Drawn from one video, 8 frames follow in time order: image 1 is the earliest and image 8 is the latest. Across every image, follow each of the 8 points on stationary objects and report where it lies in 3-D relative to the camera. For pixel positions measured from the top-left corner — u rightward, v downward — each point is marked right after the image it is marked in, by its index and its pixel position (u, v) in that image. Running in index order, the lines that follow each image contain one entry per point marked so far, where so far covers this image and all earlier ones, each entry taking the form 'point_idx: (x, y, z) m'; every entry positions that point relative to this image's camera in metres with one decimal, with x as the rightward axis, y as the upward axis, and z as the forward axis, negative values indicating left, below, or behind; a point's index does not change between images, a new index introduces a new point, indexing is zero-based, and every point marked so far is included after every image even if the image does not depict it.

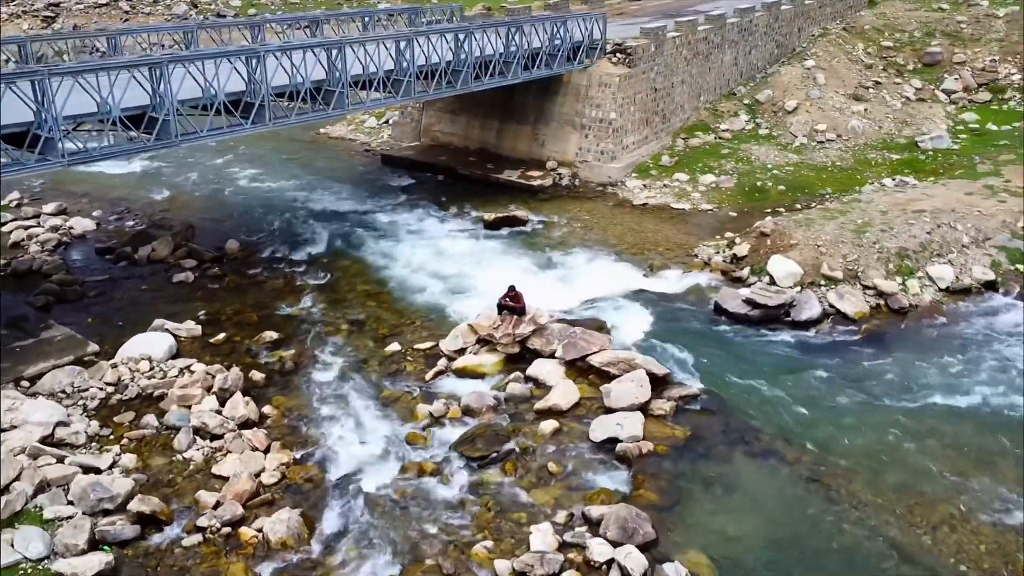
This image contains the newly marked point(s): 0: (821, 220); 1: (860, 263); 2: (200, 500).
0: (+6.4, +1.4, +16.3) m
1: (+6.6, +0.4, +14.9) m
2: (-3.9, -2.7, +10.1) m
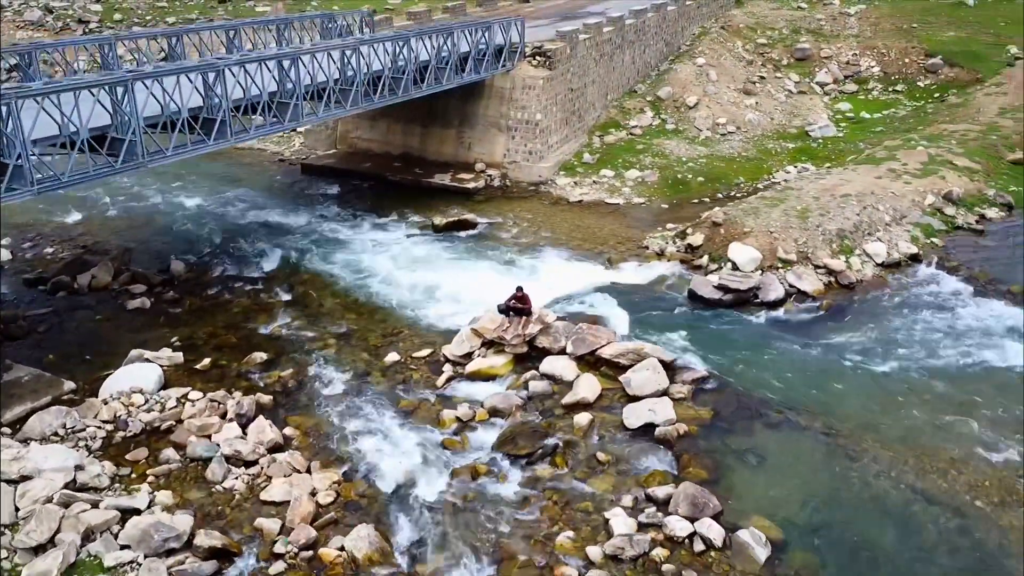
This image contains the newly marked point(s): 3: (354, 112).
0: (+5.7, +1.8, +17.8) m
1: (+6.2, +0.9, +16.5) m
2: (-3.1, -3.0, +10.0) m
3: (-3.7, +4.3, +19.1) m
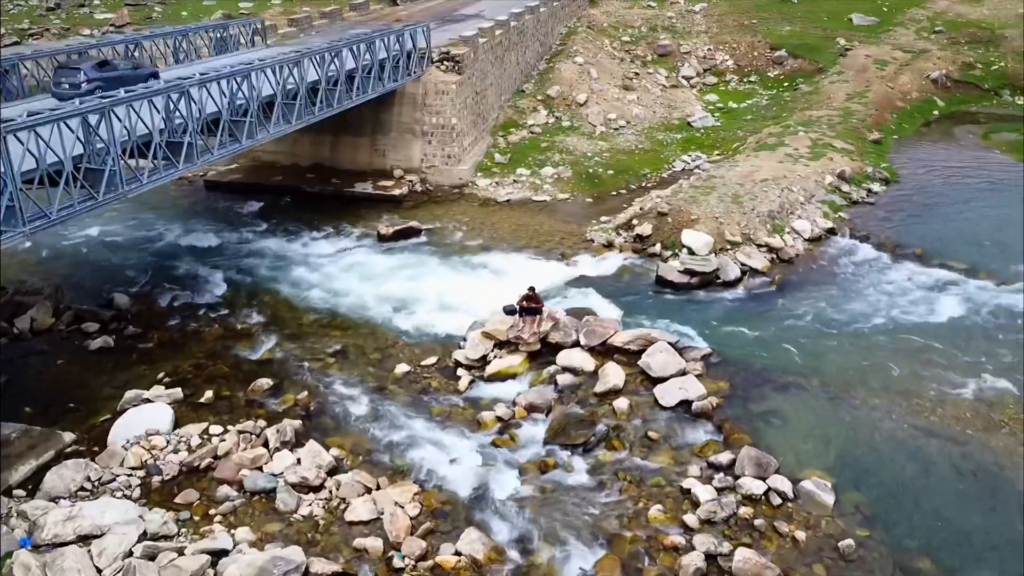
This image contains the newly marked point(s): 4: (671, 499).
0: (+4.7, +2.2, +19.5) m
1: (+5.5, +1.4, +18.3) m
2: (-1.8, -3.3, +10.1) m
3: (-5.0, +3.9, +18.8) m
4: (+2.2, -2.9, +10.8) m
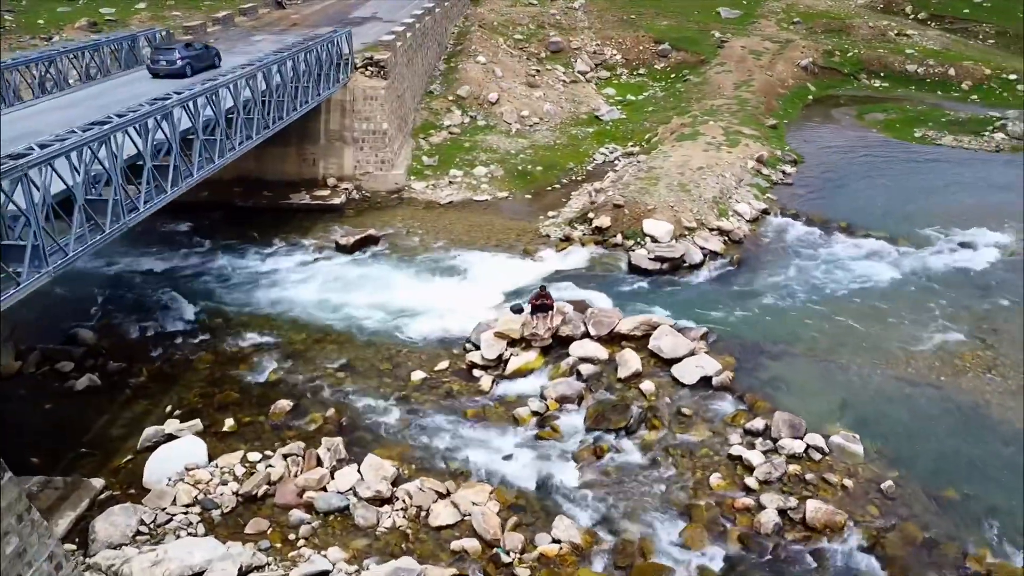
0: (+3.6, +2.6, +20.8) m
1: (+4.7, +1.9, +19.8) m
2: (-0.5, -3.4, +10.5) m
3: (-5.8, +3.4, +18.3) m
4: (+3.2, -2.7, +11.8) m
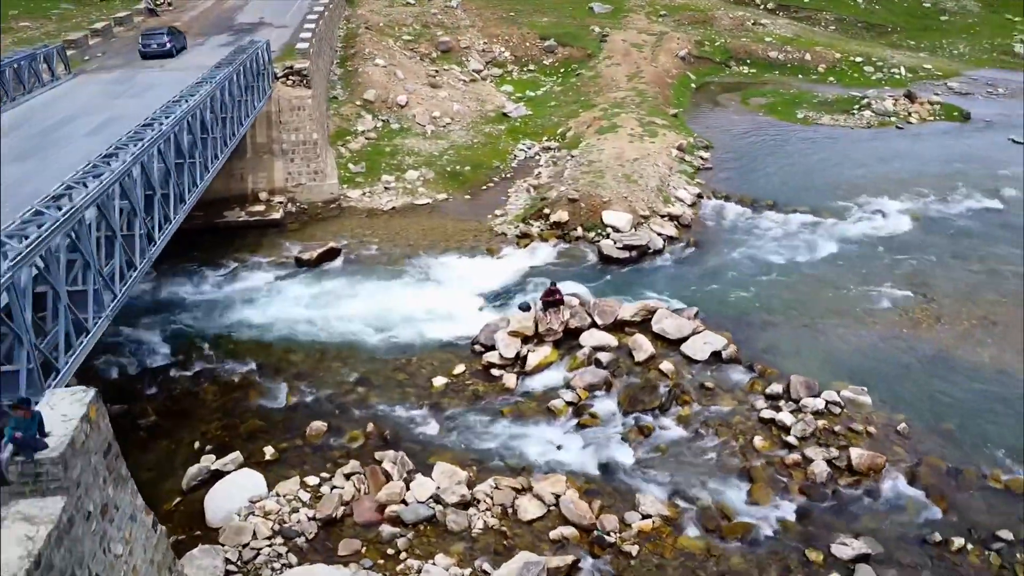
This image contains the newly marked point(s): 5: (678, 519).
0: (+2.4, +3.0, +22.0) m
1: (+3.7, +2.3, +21.2) m
2: (+0.8, -3.4, +11.1) m
3: (-6.5, +2.9, +17.7) m
4: (+4.1, -2.4, +13.1) m
5: (+2.4, -3.3, +11.3) m
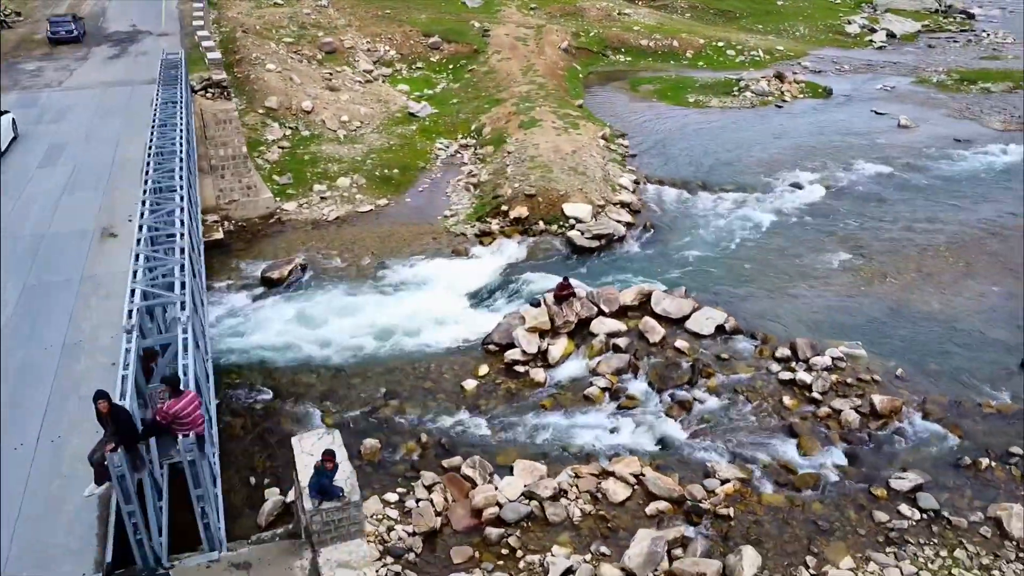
0: (+1.0, +3.2, +22.8) m
1: (+2.5, +2.7, +22.3) m
2: (+2.3, -3.3, +12.0) m
3: (-6.8, +2.3, +16.8) m
4: (+5.0, -1.9, +14.6) m
5: (+3.8, -3.0, +12.5) m
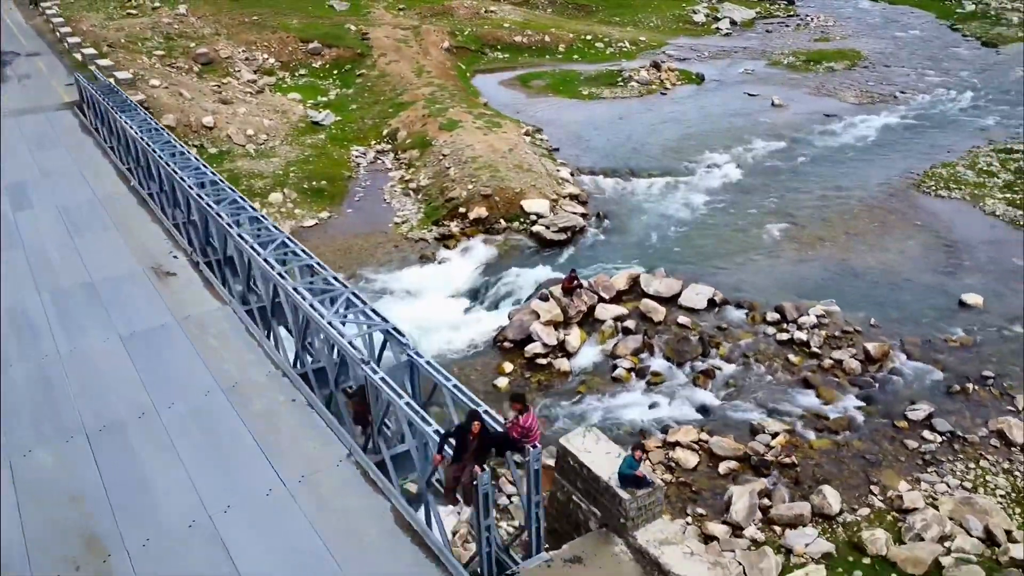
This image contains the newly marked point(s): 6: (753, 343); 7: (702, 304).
0: (-0.5, +3.3, +23.5) m
1: (+1.1, +3.0, +23.3) m
2: (+3.7, -3.0, +13.3) m
3: (-6.7, +1.6, +16.0) m
4: (+5.7, -1.3, +16.4) m
5: (+5.0, -2.5, +14.1) m
6: (+5.1, -1.2, +16.7) m
7: (+4.3, -0.4, +17.8) m
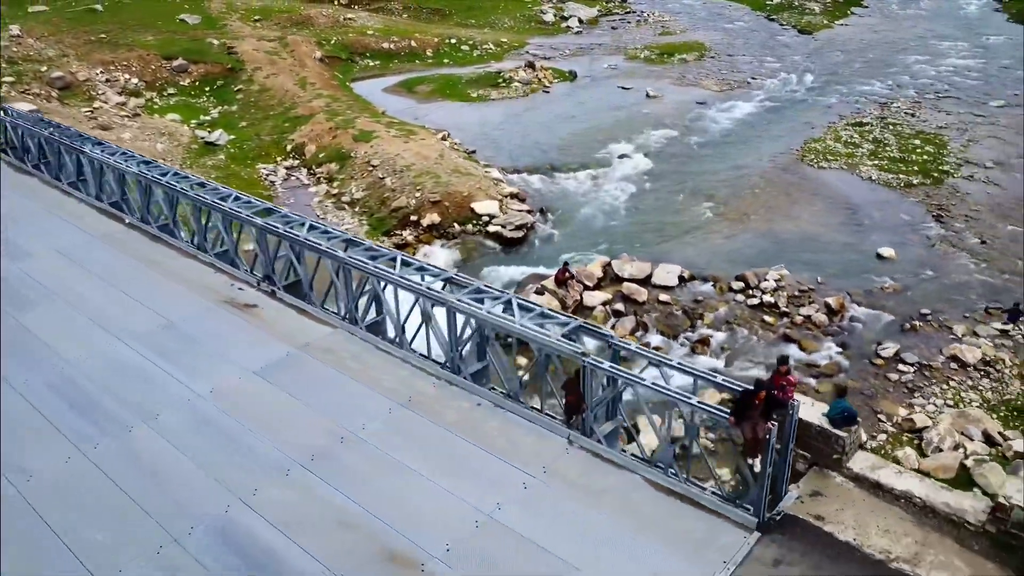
0: (-2.3, +3.2, +23.9) m
1: (-0.7, +3.1, +24.2) m
2: (+4.8, -2.4, +15.0) m
3: (-6.4, +0.9, +15.4) m
4: (+5.8, -0.6, +18.5) m
5: (+5.8, -1.9, +16.1) m
6: (+5.1, -0.5, +18.6) m
7: (+4.0, +0.1, +19.5) m
